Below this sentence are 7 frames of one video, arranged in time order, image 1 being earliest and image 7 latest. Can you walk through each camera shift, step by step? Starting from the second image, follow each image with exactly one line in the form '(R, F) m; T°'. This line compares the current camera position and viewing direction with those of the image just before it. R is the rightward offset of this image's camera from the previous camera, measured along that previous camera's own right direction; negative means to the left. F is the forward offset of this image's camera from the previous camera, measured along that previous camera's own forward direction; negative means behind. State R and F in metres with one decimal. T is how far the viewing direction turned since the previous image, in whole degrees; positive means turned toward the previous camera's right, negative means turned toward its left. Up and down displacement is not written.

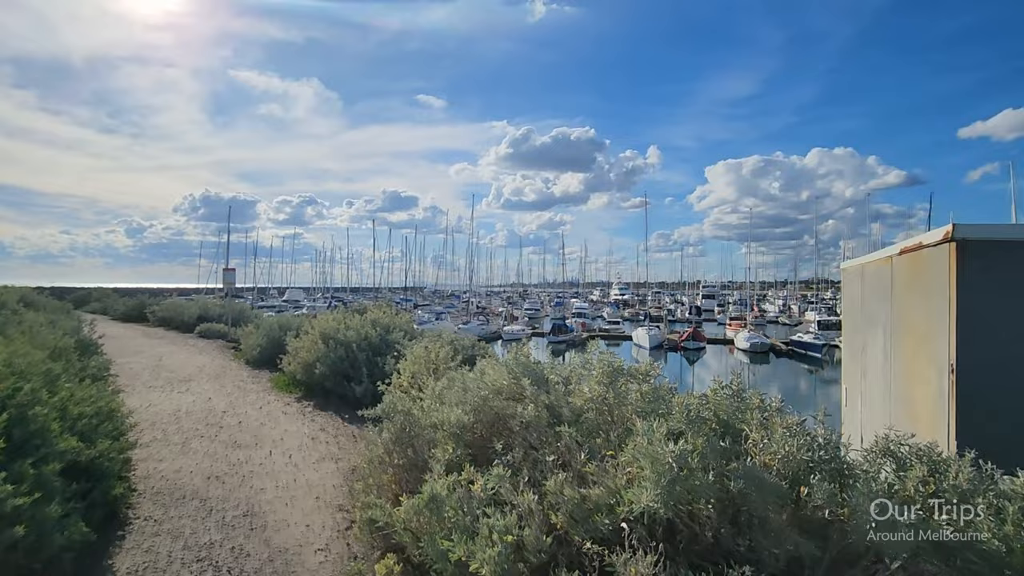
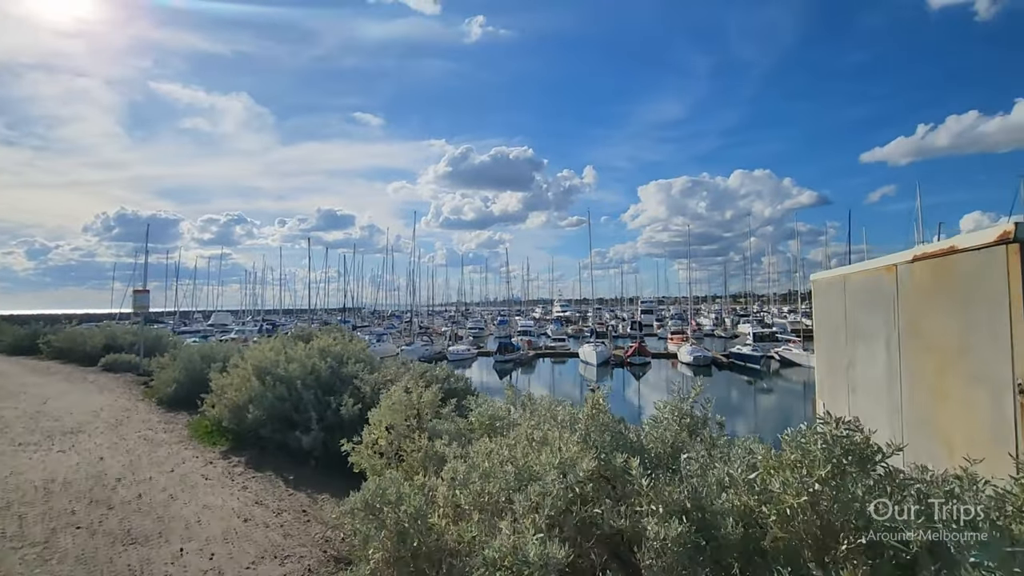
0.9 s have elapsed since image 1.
(-0.3, +0.7) m; +6°
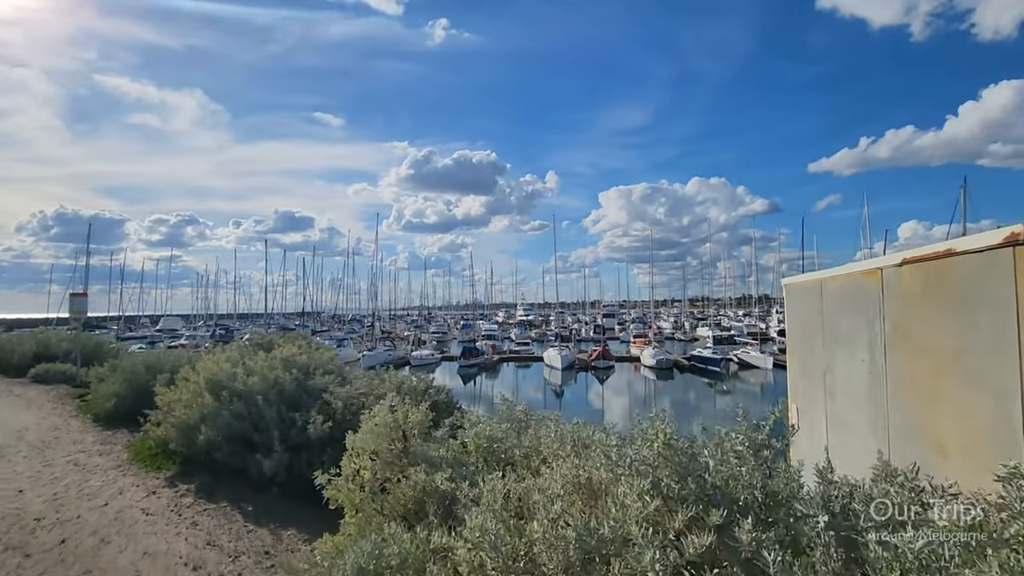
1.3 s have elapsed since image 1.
(-0.1, +0.3) m; +4°
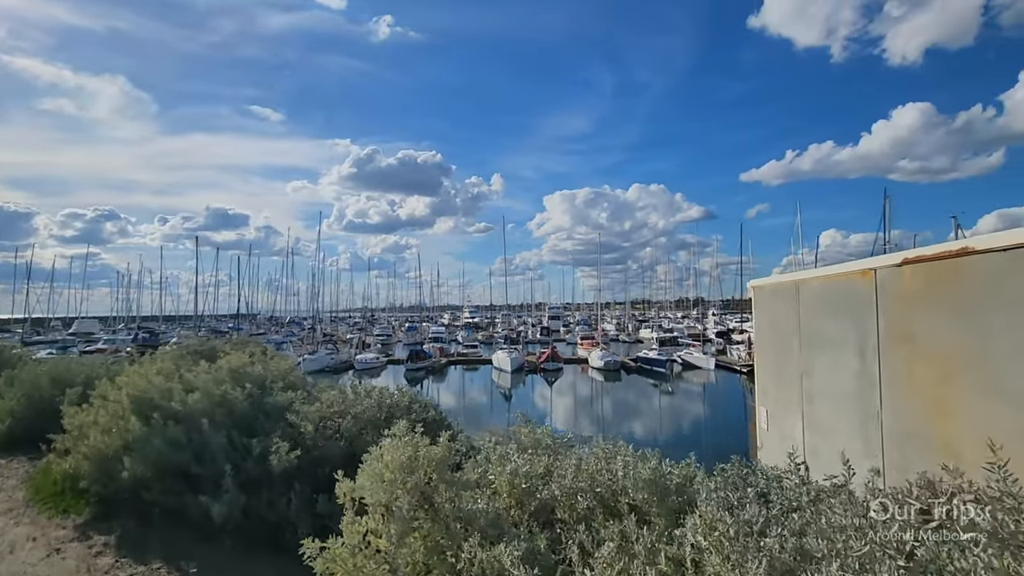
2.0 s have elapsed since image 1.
(-0.3, +0.4) m; +6°
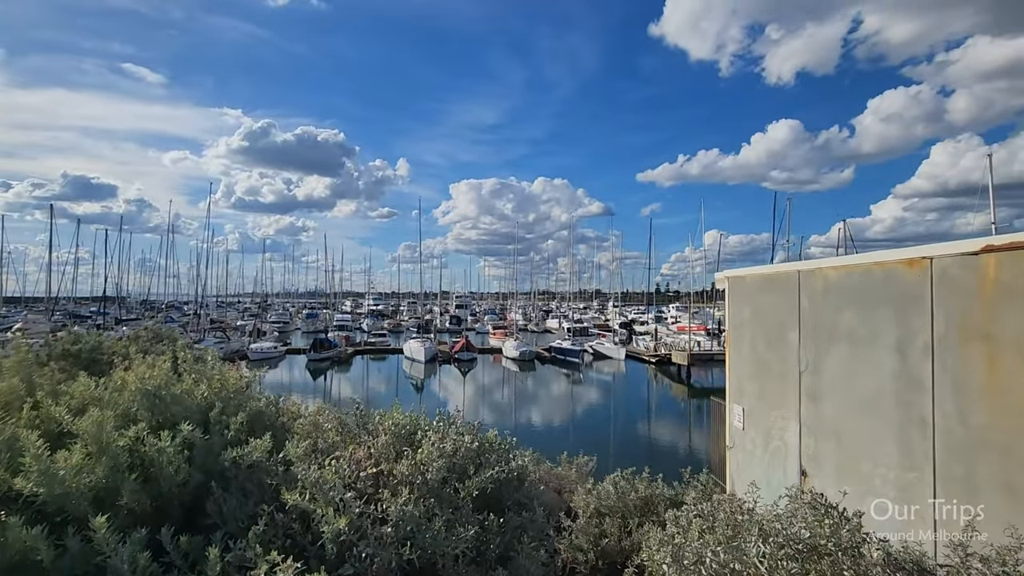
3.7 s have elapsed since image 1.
(-0.7, +1.1) m; +10°
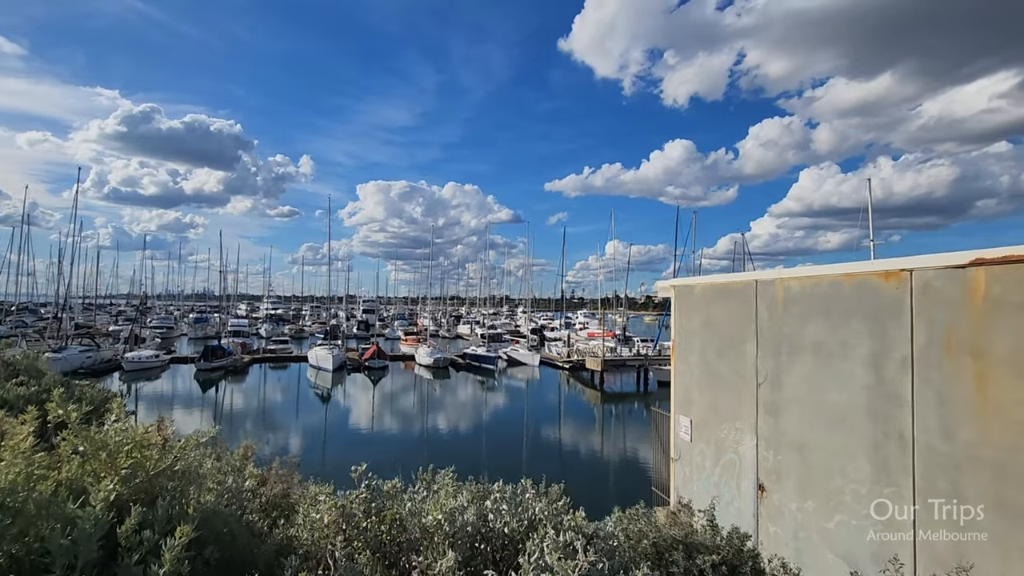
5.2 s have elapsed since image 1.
(-0.4, +0.6) m; +10°
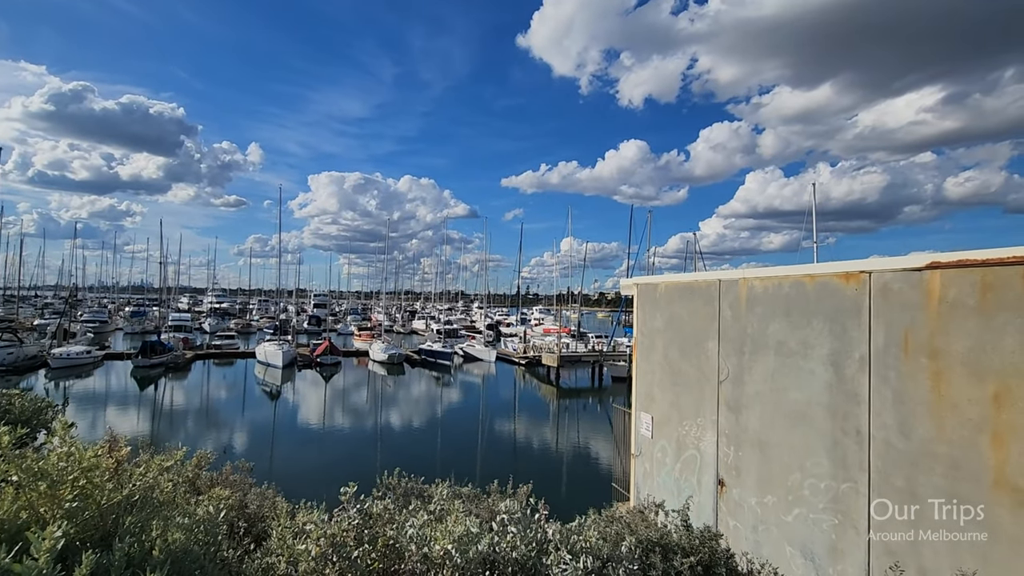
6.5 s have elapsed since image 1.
(-0.1, +0.1) m; +5°
